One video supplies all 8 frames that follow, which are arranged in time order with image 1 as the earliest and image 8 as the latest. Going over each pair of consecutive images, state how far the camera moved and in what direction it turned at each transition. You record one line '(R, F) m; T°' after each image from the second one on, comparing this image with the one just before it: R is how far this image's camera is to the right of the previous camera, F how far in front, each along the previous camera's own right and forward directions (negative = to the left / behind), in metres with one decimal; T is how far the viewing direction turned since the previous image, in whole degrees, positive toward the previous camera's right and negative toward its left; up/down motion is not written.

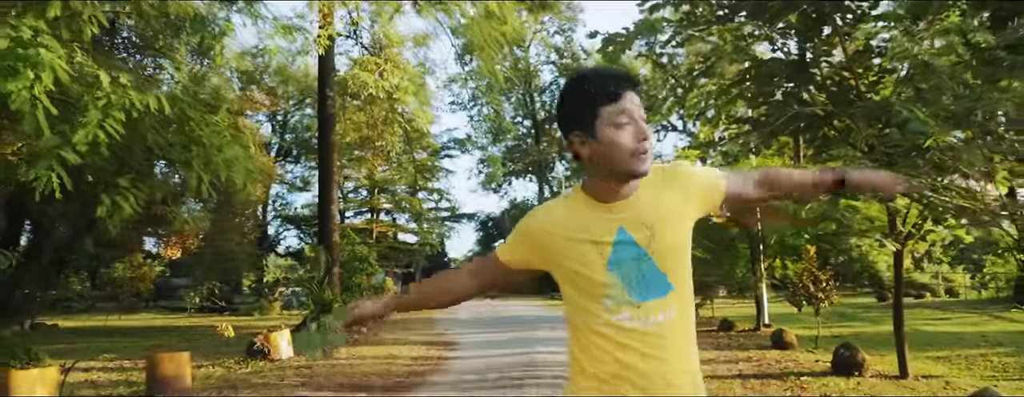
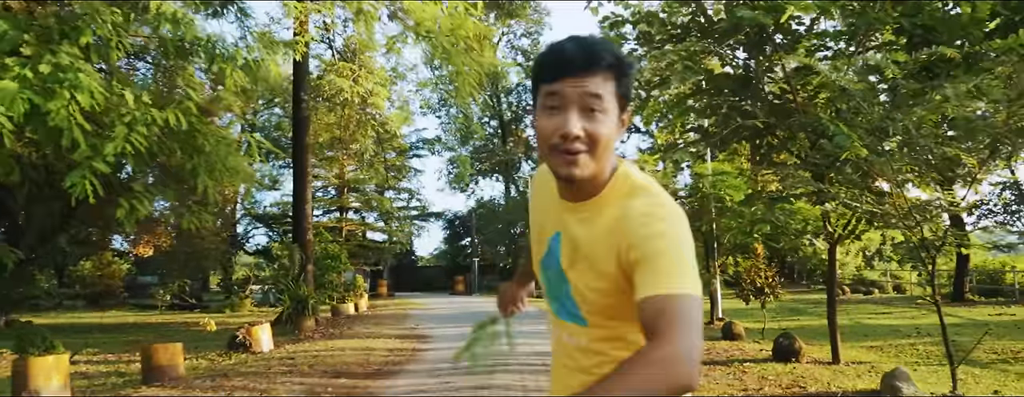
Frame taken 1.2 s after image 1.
(0.0, -0.7) m; +2°
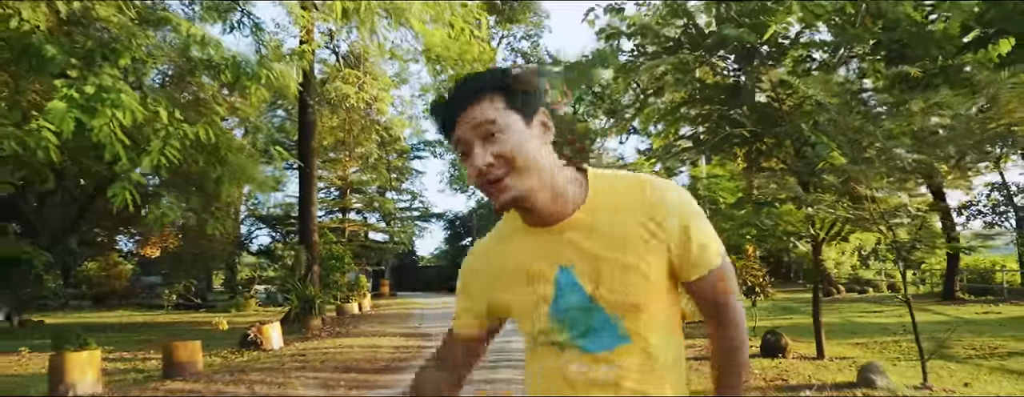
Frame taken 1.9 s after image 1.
(0.0, -0.5) m; 0°
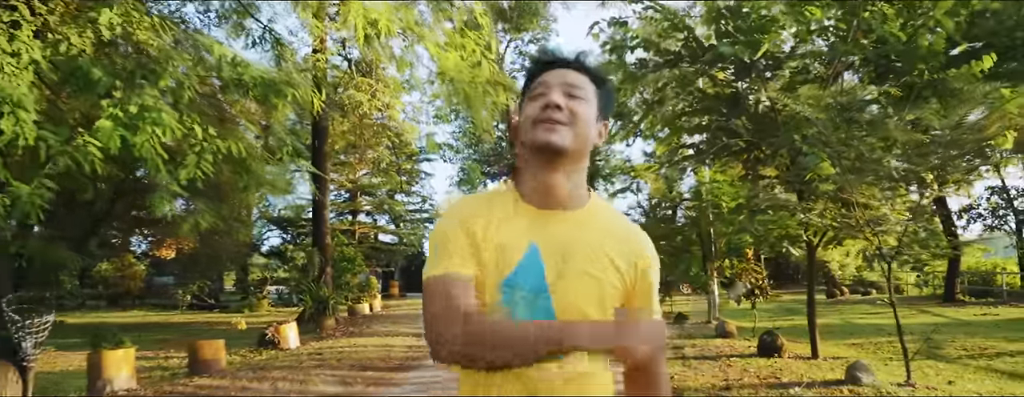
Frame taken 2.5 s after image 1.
(0.0, -0.4) m; -1°
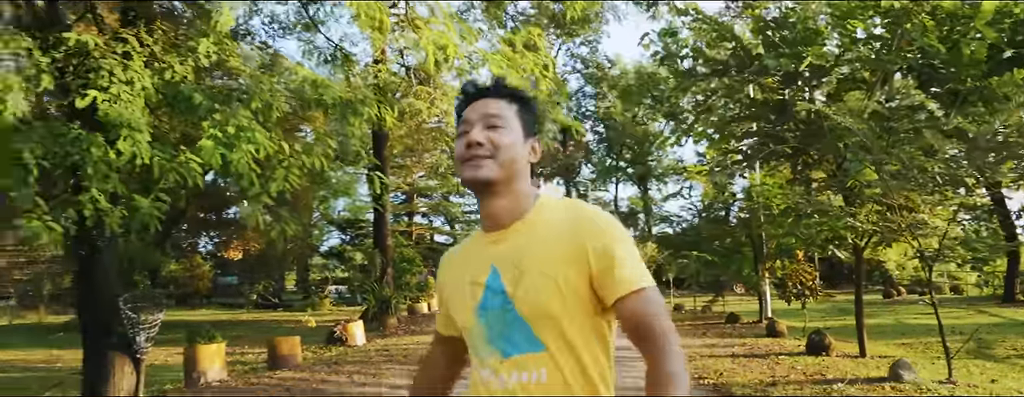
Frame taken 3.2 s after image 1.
(0.0, -0.5) m; -4°
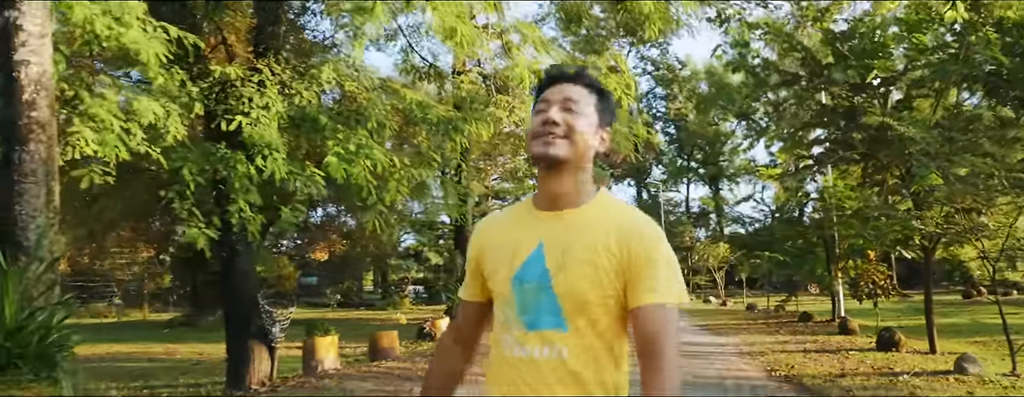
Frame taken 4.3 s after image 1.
(-0.1, -0.8) m; -5°
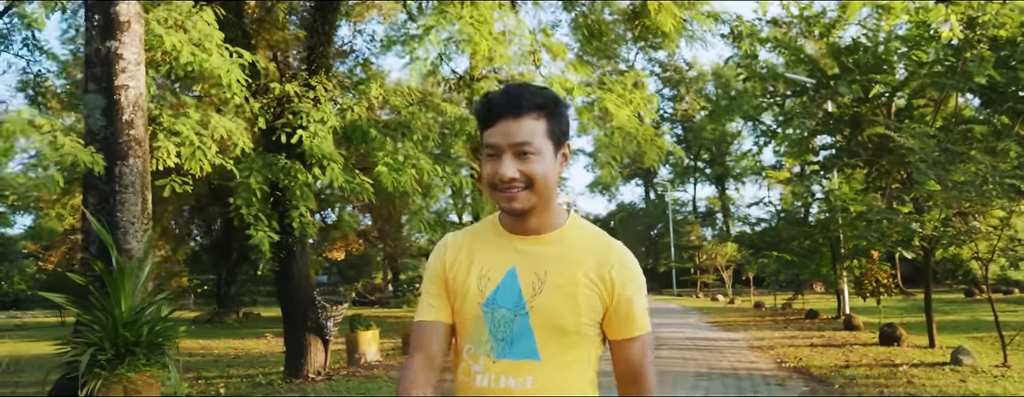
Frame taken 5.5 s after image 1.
(-0.3, -0.7) m; 0°
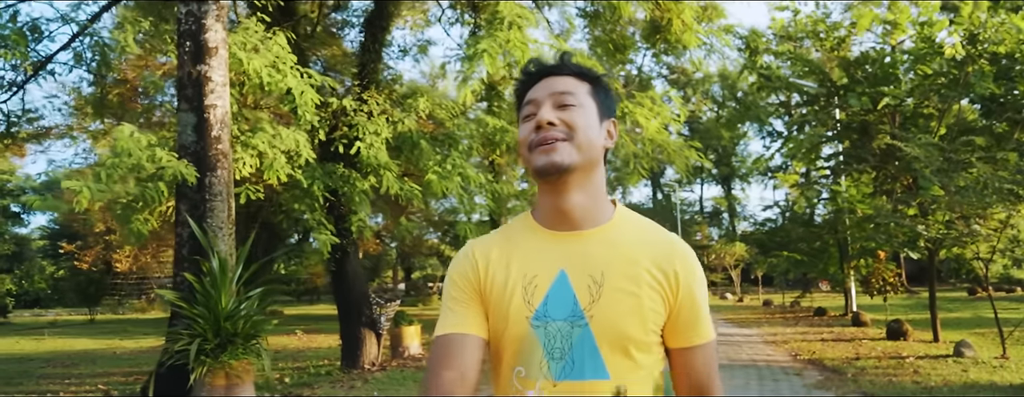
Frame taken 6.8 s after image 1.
(-0.4, -0.7) m; 0°
